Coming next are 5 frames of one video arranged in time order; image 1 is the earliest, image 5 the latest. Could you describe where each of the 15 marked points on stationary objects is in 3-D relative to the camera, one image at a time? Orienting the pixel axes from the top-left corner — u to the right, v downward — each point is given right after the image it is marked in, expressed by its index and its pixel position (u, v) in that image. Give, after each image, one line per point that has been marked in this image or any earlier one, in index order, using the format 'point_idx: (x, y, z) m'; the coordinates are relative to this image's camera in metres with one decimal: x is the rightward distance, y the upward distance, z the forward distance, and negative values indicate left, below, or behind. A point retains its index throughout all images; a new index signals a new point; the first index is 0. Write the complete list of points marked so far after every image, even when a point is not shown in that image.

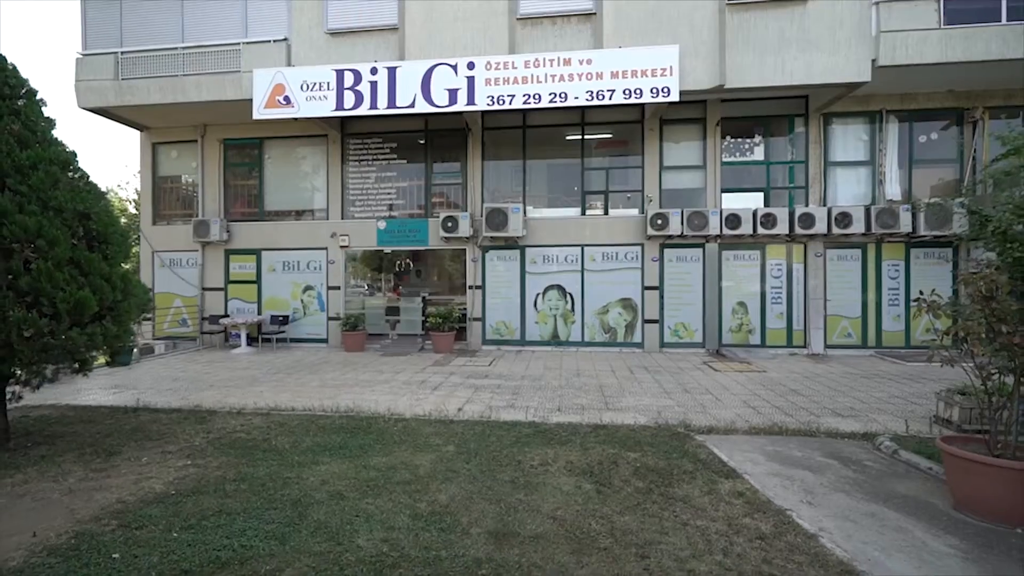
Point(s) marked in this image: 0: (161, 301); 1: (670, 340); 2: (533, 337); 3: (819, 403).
0: (-9.4, -0.4, +13.2) m
1: (+3.7, -1.2, +11.5) m
2: (+0.5, -1.2, +11.9) m
3: (+4.4, -1.6, +7.0) m
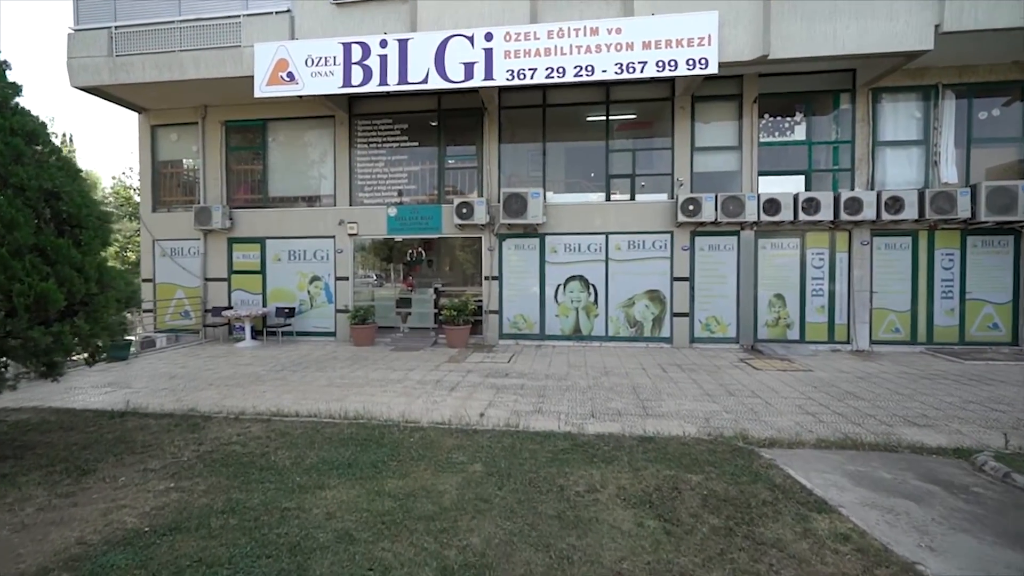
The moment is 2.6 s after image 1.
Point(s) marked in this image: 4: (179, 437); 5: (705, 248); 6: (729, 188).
0: (-8.9, -0.1, +12.7) m
1: (+4.1, -1.0, +10.8) m
2: (+0.9, -1.0, +11.2) m
3: (+4.7, -1.5, +6.3) m
4: (-3.3, -1.5, +4.9) m
5: (+4.2, +0.9, +10.7) m
6: (+4.7, +2.2, +10.7) m
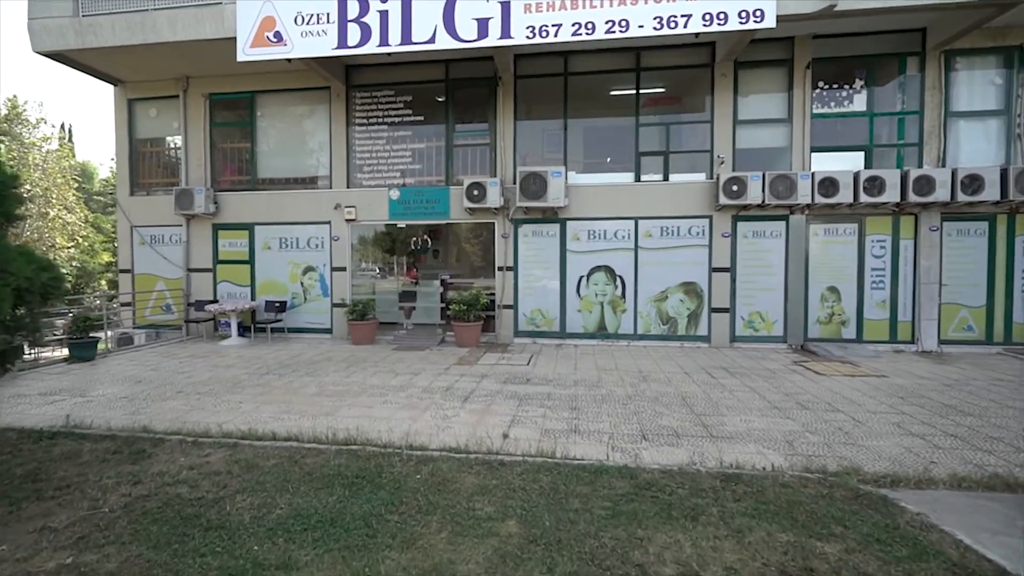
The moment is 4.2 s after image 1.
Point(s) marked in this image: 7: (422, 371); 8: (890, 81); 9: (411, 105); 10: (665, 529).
0: (-8.6, +0.1, +11.5) m
1: (+4.4, -0.9, +9.5) m
2: (+1.3, -0.8, +10.0) m
3: (+5.0, -1.4, +5.0) m
4: (-3.0, -1.4, +3.7) m
5: (+4.5, +1.0, +9.4) m
6: (+5.0, +2.3, +9.4) m
7: (-1.4, -1.3, +7.5) m
8: (+6.9, +3.8, +9.1) m
9: (-2.2, +3.9, +10.6) m
10: (+0.9, -1.4, +2.9) m
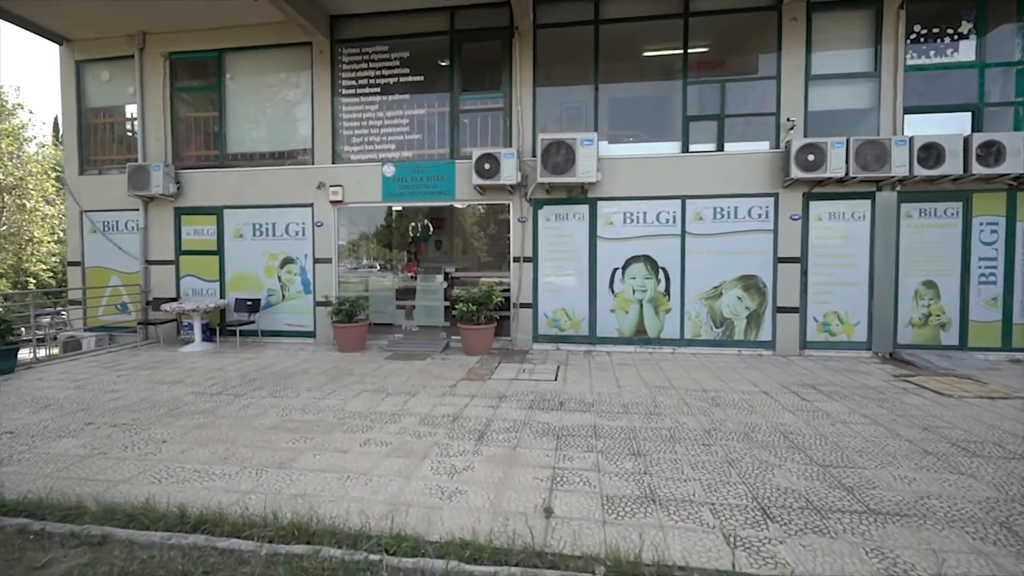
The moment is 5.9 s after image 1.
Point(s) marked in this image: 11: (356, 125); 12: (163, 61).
0: (-8.3, +0.2, +9.8) m
1: (+4.8, -0.8, +7.7) m
2: (+1.6, -0.7, +8.2) m
3: (+5.3, -1.4, +3.2) m
4: (-2.7, -1.3, +2.0) m
5: (+4.8, +1.1, +7.7) m
6: (+5.3, +2.4, +7.6) m
7: (-1.1, -1.2, +5.7) m
8: (+7.2, +3.9, +7.3) m
9: (-1.8, +4.0, +8.8) m
10: (+1.2, -1.4, +1.2) m
11: (-2.8, +3.0, +9.0) m
12: (-6.6, +4.3, +9.4) m
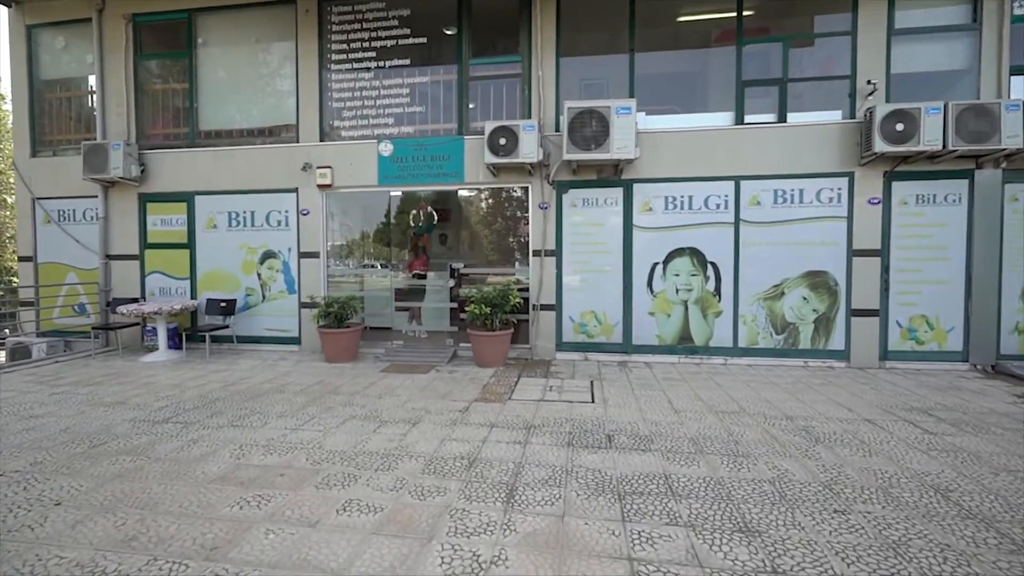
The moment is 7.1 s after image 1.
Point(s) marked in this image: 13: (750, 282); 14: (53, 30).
0: (-8.0, +0.2, +8.5) m
1: (+5.0, -0.8, +6.4) m
2: (+1.9, -0.7, +6.9) m
3: (+5.6, -1.3, +1.9) m
4: (-2.5, -1.3, +0.7) m
5: (+5.1, +1.1, +6.3) m
6: (+5.6, +2.4, +6.3) m
7: (-0.8, -1.2, +4.4) m
8: (+7.5, +3.9, +5.9) m
9: (-1.6, +4.0, +7.5) m
10: (+1.4, -1.3, -0.1) m
11: (-2.5, +3.0, +7.7) m
12: (-6.4, +4.3, +8.2) m
13: (+3.2, +0.1, +6.7) m
14: (-7.9, +4.4, +8.5) m
